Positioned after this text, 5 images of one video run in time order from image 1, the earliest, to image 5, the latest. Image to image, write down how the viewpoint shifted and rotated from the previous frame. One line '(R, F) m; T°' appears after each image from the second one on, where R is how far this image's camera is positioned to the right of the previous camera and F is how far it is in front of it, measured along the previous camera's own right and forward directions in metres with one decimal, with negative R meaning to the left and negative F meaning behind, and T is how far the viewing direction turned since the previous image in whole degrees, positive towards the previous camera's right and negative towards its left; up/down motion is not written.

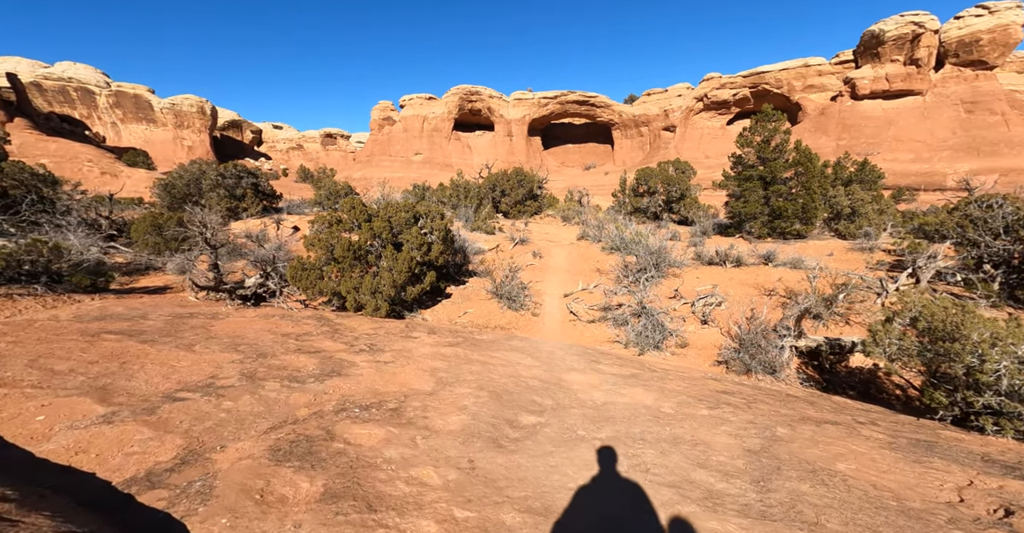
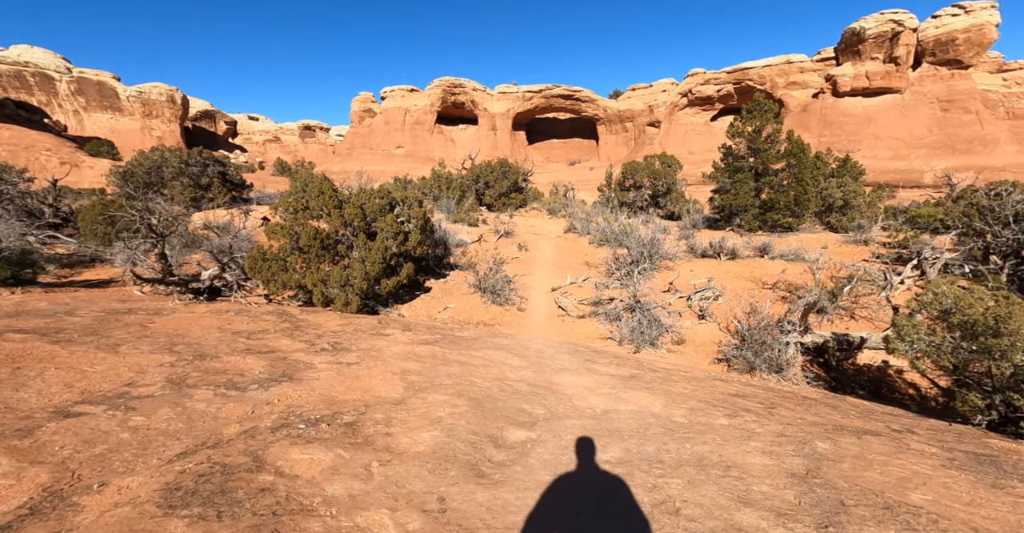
(0.0, +0.8) m; +2°
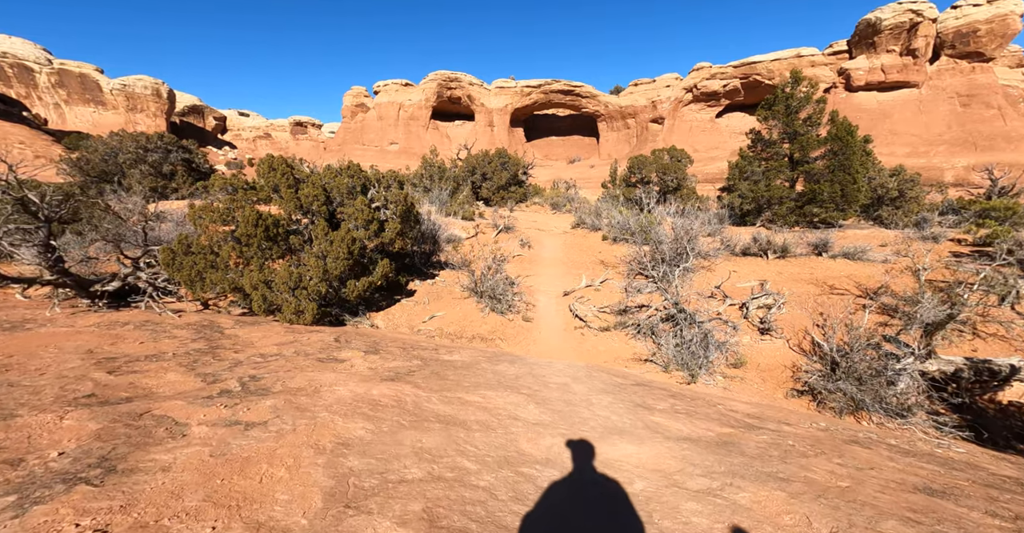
(-0.2, +2.3) m; 0°
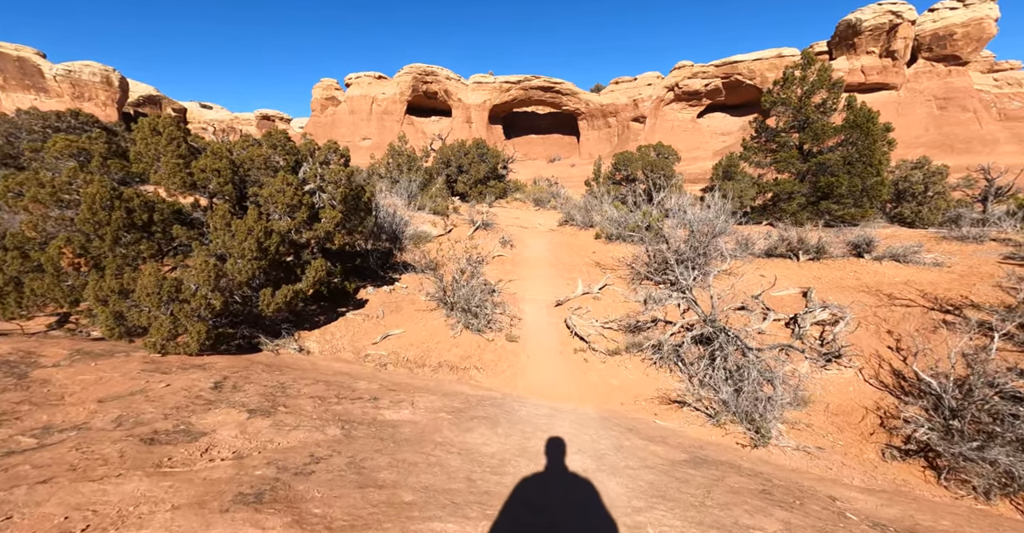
(0.0, +2.1) m; +3°
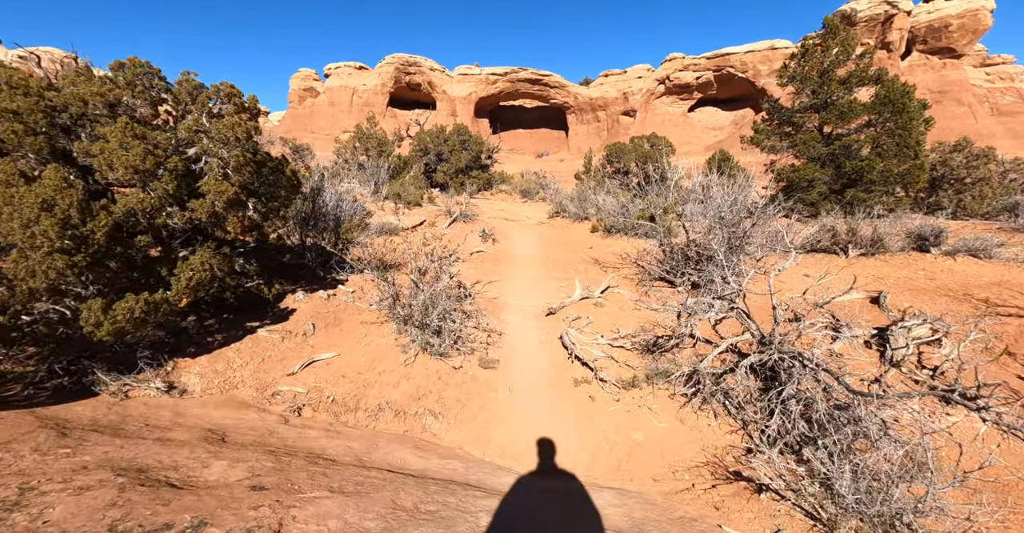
(+0.1, +1.9) m; +2°
